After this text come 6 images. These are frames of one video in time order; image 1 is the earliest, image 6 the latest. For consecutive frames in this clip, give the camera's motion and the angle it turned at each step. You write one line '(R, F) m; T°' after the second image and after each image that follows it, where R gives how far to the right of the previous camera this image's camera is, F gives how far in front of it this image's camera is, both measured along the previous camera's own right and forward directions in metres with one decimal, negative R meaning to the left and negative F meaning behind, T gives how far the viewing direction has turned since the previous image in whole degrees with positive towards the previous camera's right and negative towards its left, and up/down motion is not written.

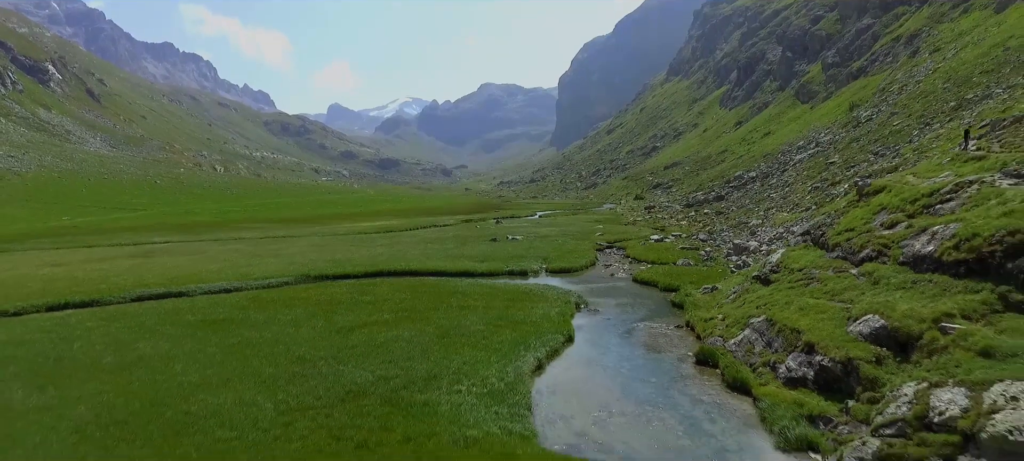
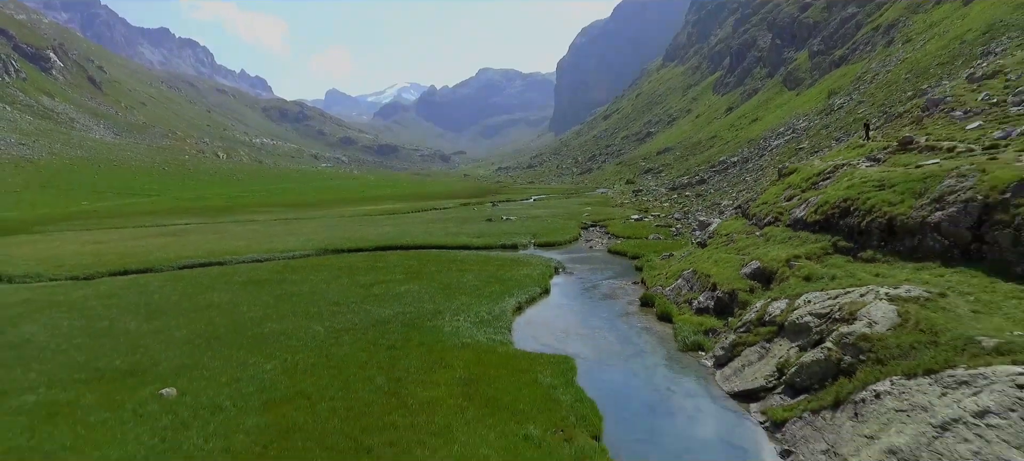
(+0.8, -8.4) m; 0°
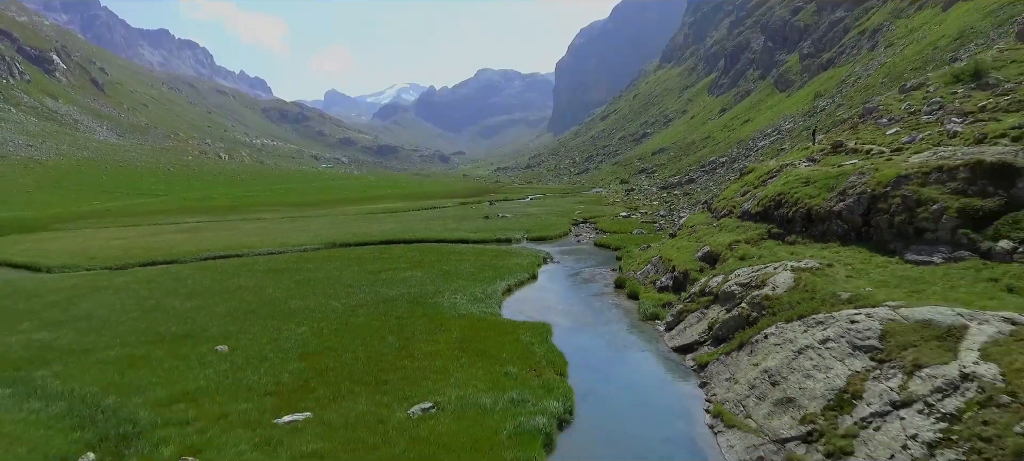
(+0.6, -5.4) m; 0°
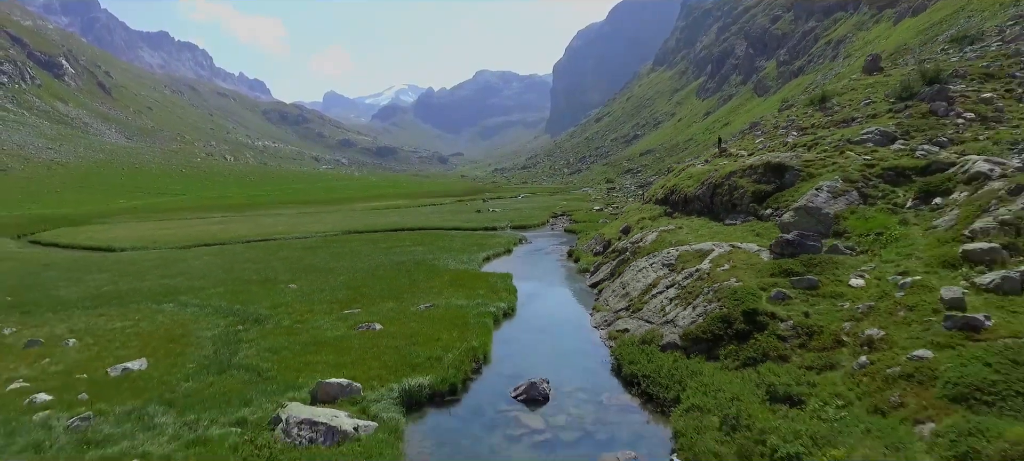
(+1.9, -14.4) m; 0°
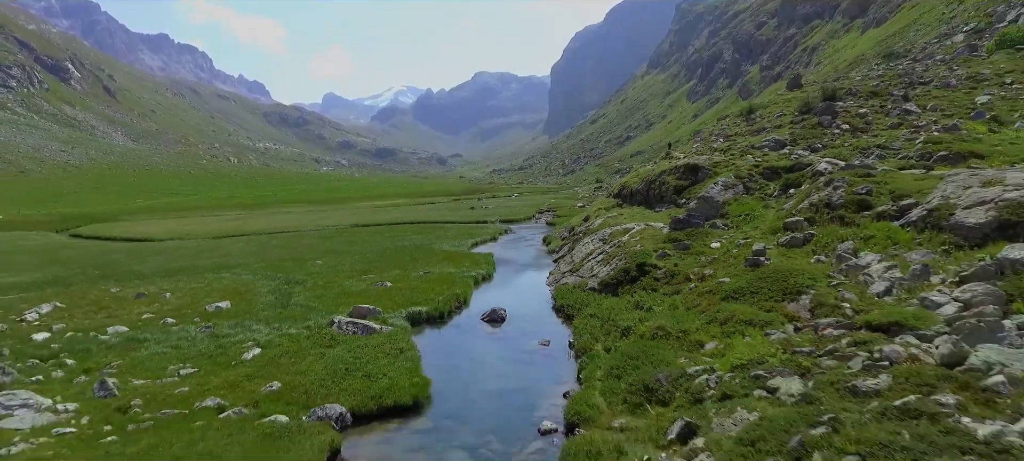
(+1.7, -11.2) m; 0°
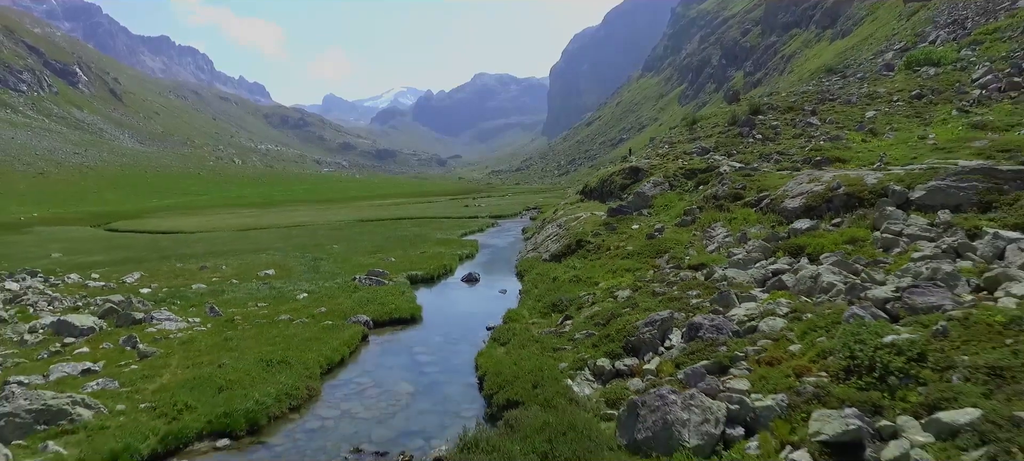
(+2.1, -12.3) m; 0°
